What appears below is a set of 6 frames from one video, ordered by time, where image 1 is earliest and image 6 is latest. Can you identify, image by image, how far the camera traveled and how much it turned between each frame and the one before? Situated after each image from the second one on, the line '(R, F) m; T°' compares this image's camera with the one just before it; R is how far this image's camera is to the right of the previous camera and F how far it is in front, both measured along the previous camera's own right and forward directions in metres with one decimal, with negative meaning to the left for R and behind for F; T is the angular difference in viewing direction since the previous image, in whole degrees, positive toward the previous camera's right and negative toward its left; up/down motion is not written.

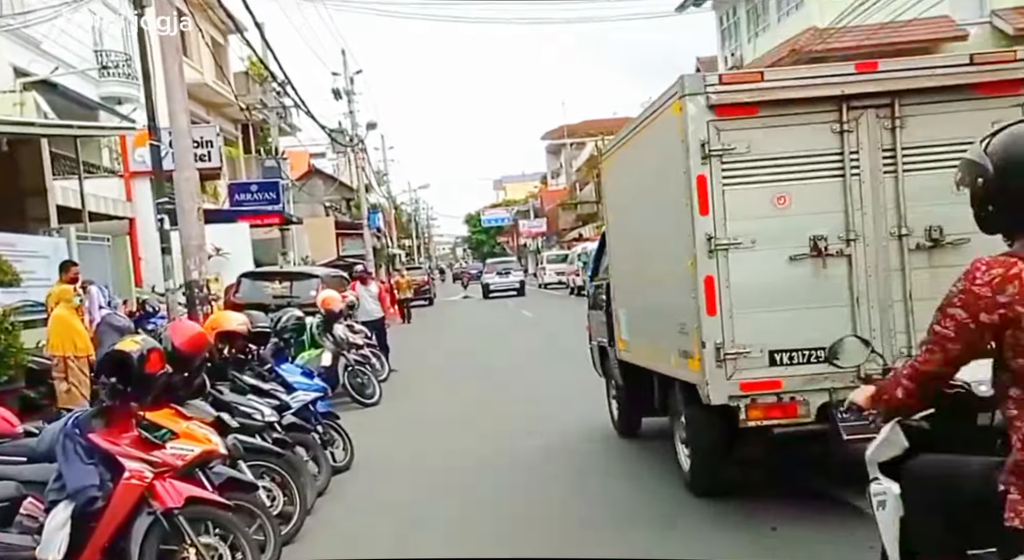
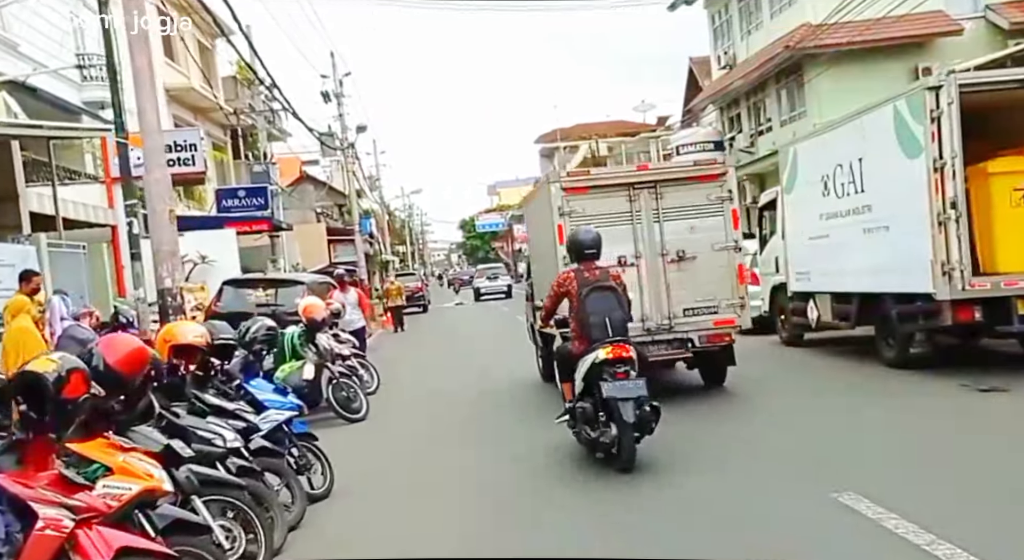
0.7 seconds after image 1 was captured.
(0.0, +0.8) m; 0°
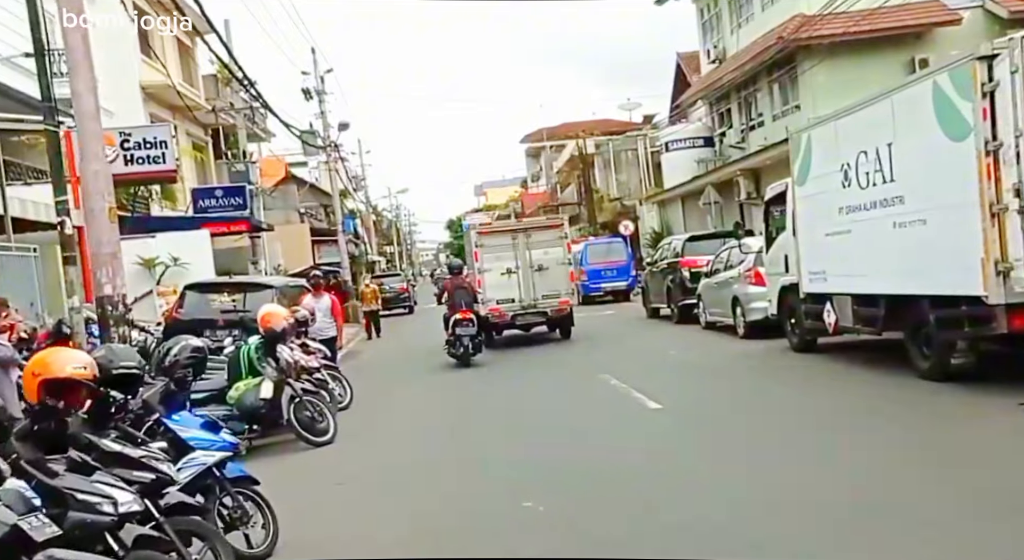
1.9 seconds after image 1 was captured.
(+0.1, +1.2) m; +1°
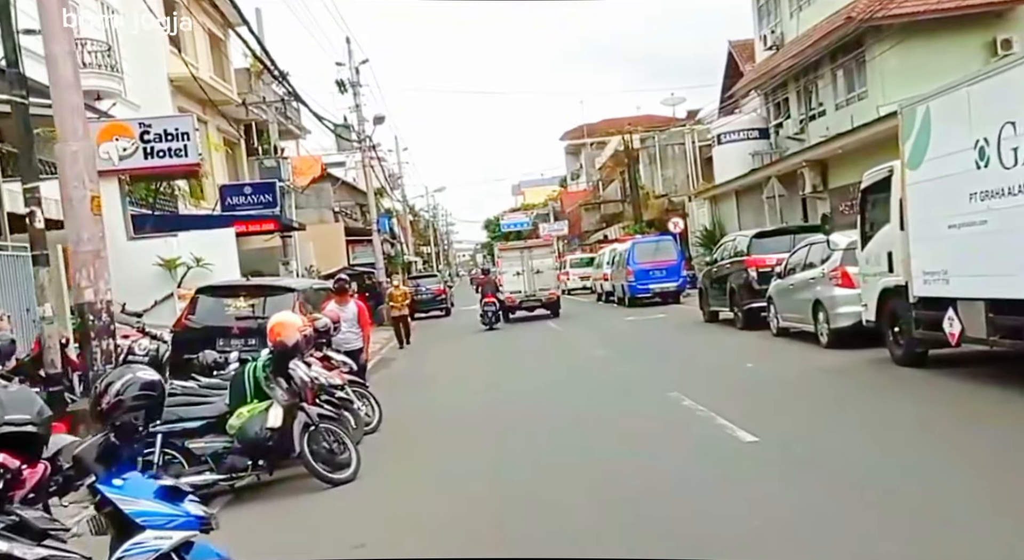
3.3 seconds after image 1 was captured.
(-0.2, +1.7) m; -2°
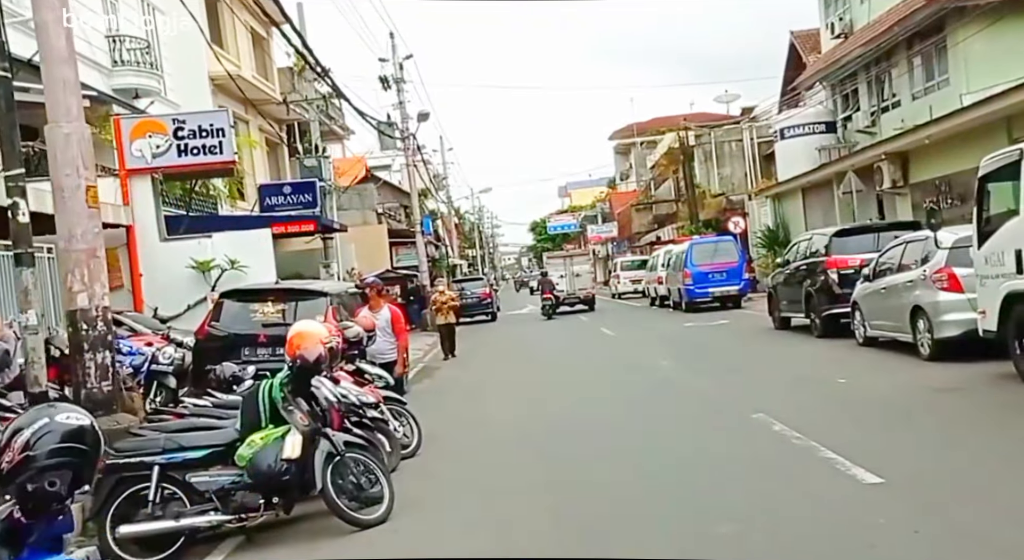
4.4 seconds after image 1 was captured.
(-0.1, +1.4) m; -3°
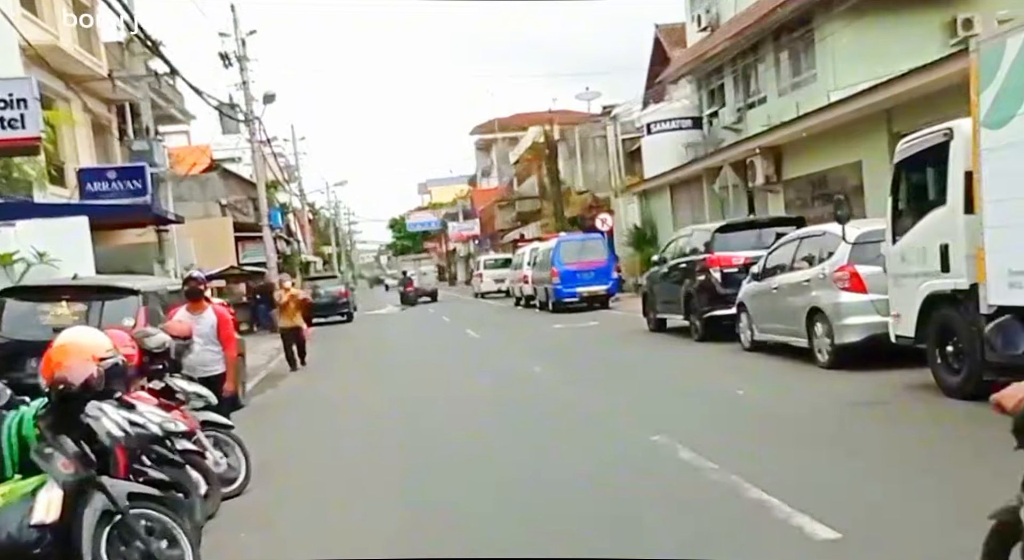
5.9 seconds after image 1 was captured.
(0.0, +1.7) m; +9°
